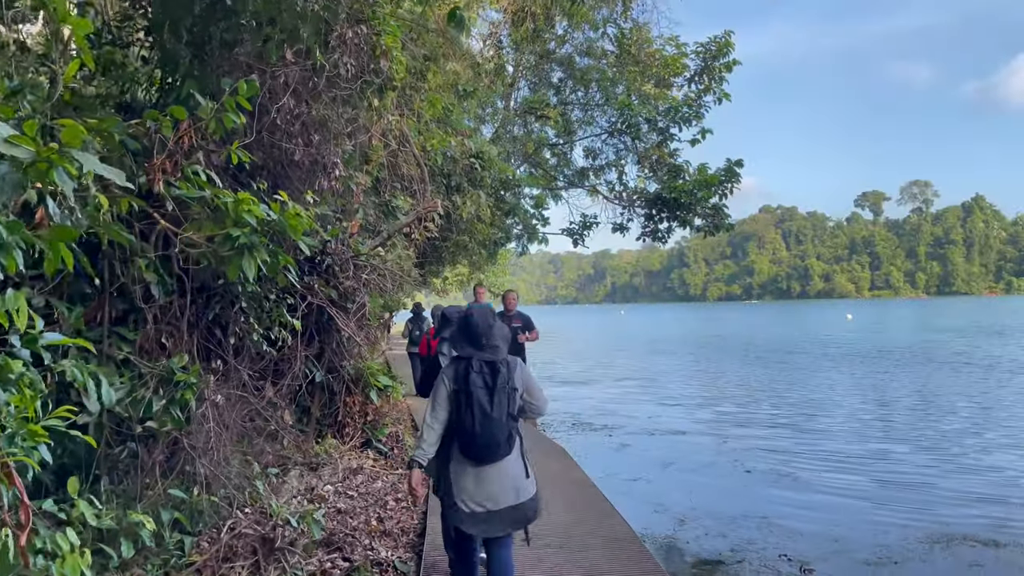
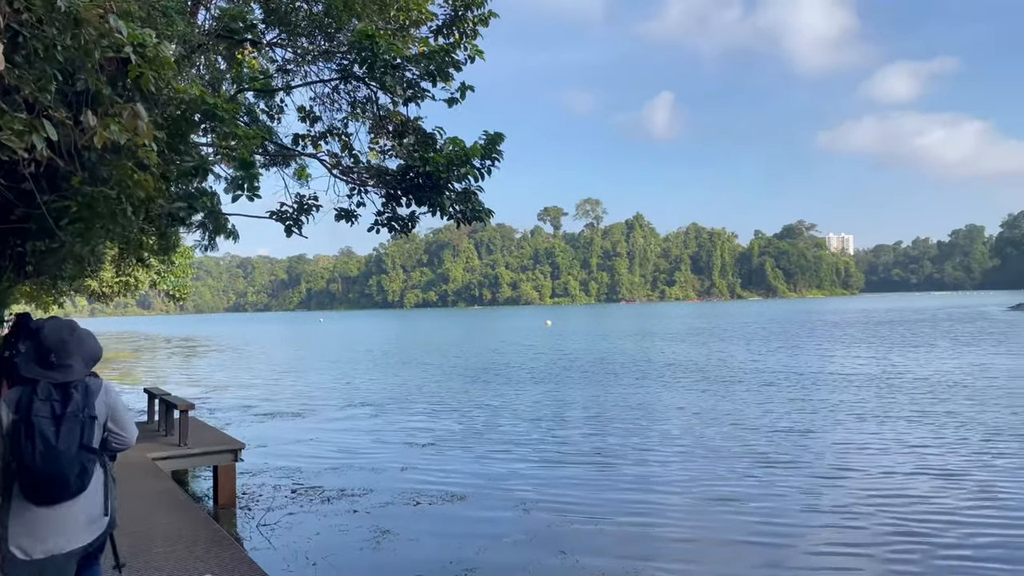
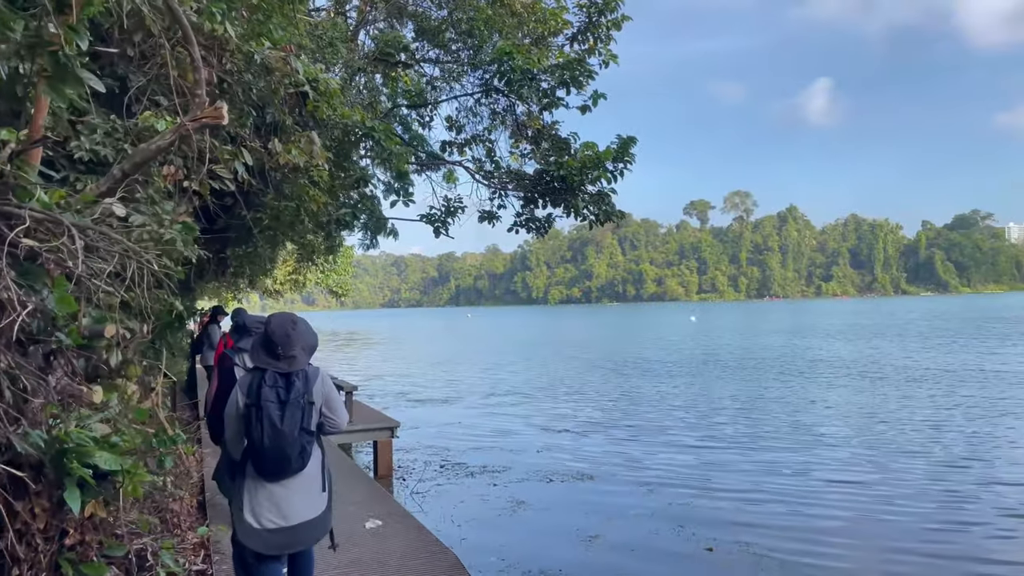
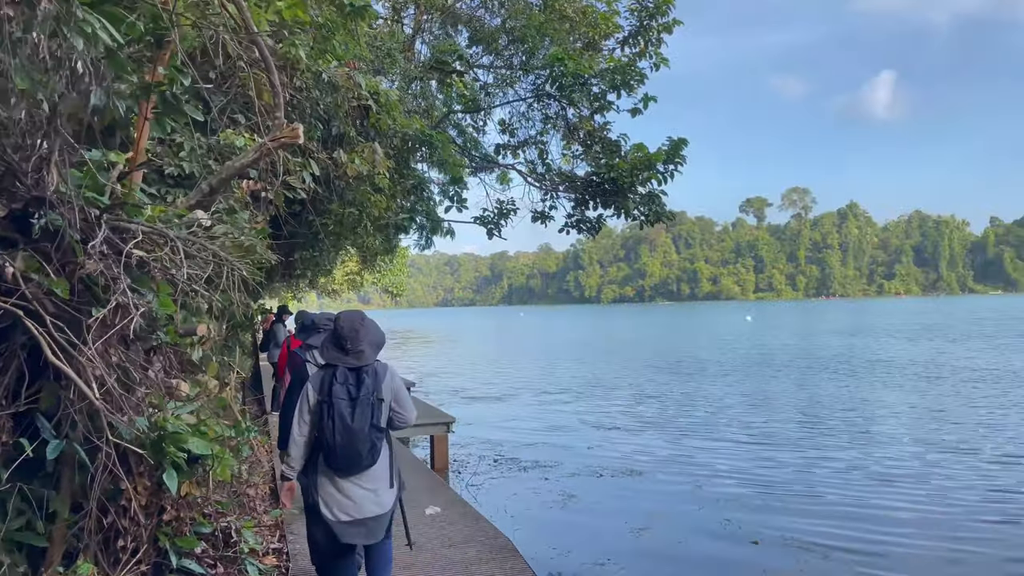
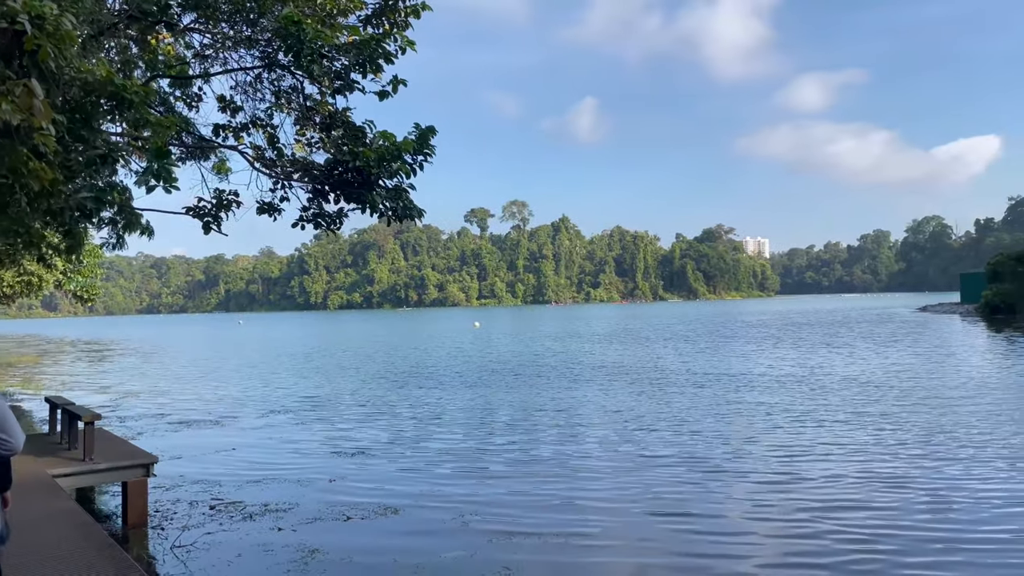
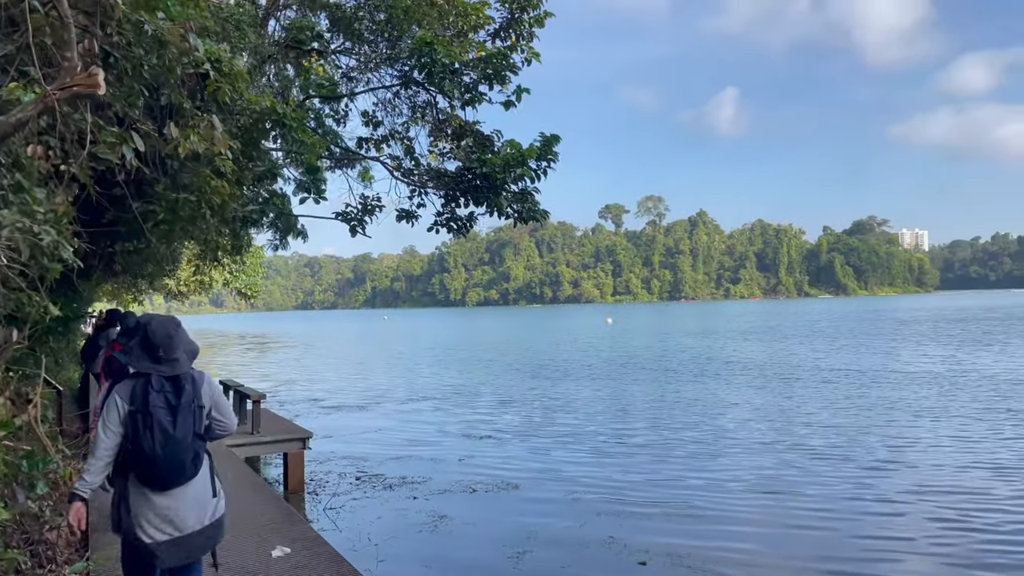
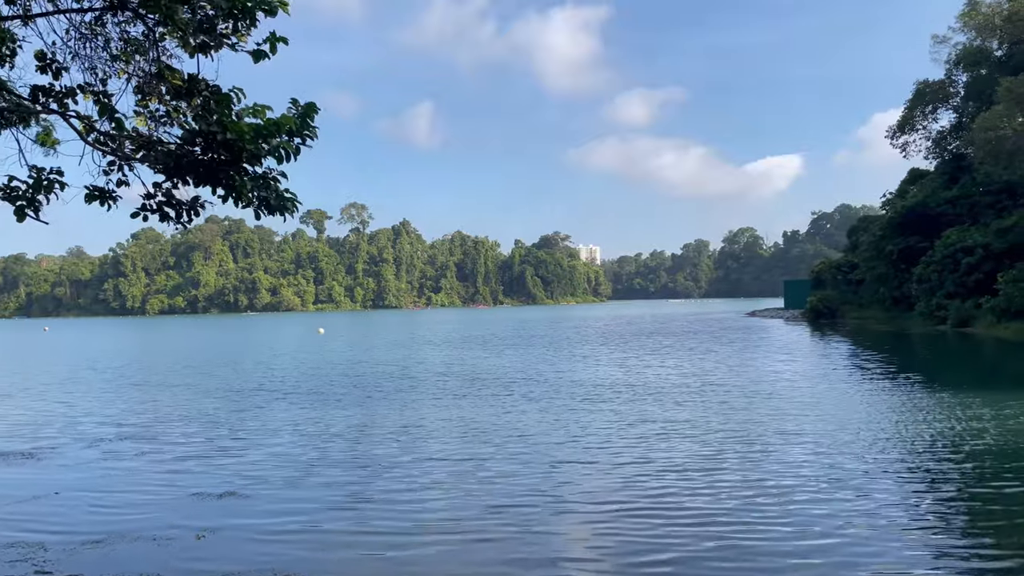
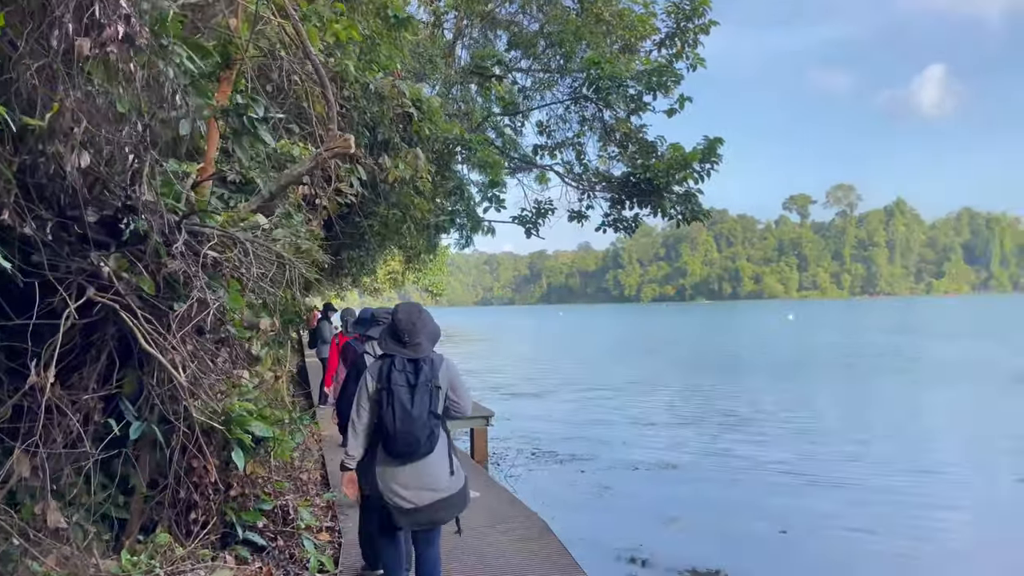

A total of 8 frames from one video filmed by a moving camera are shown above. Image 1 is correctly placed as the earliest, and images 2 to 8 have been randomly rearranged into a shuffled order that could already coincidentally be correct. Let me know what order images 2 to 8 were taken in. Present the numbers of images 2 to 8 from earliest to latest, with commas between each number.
8, 4, 3, 6, 2, 5, 7
